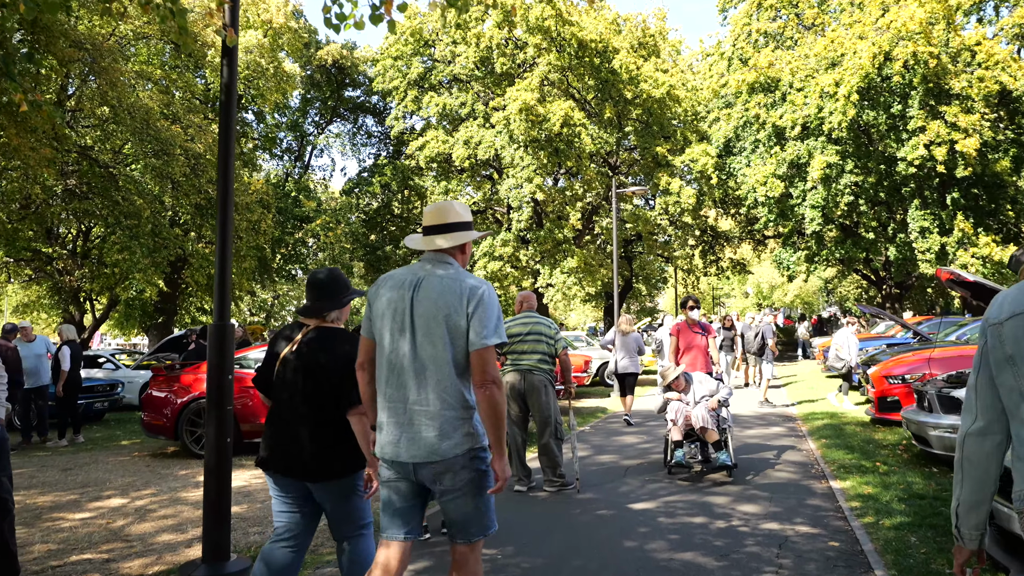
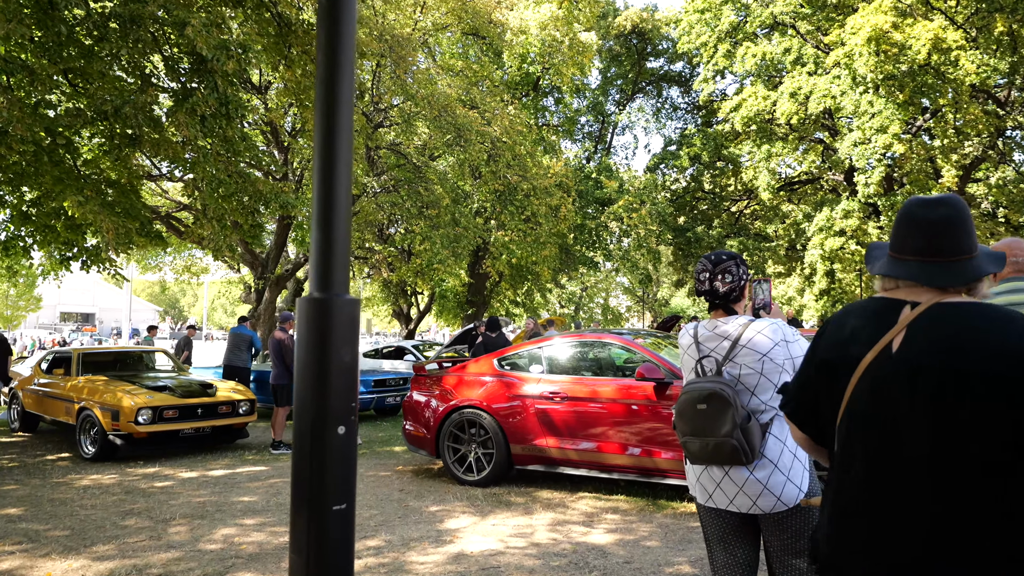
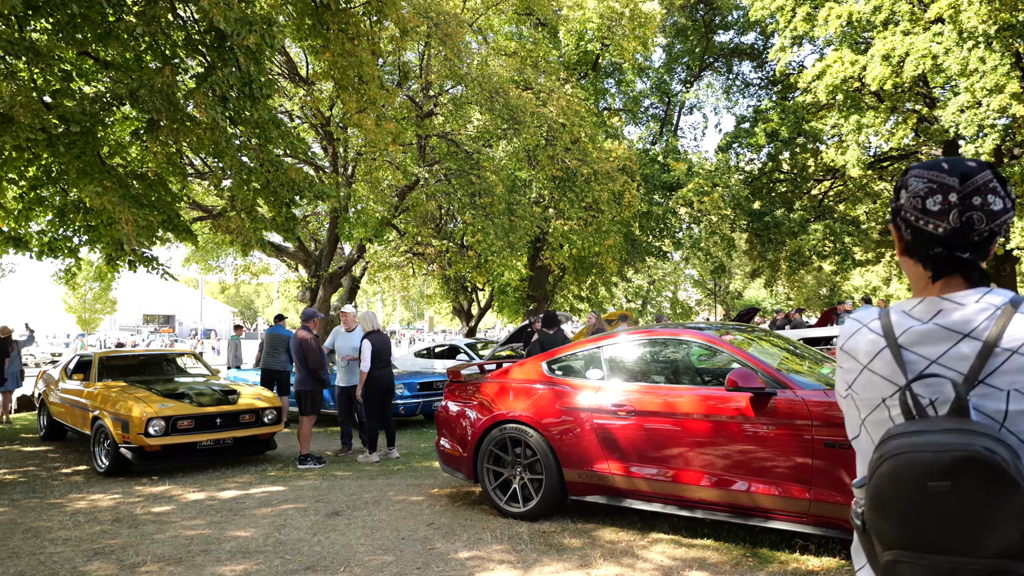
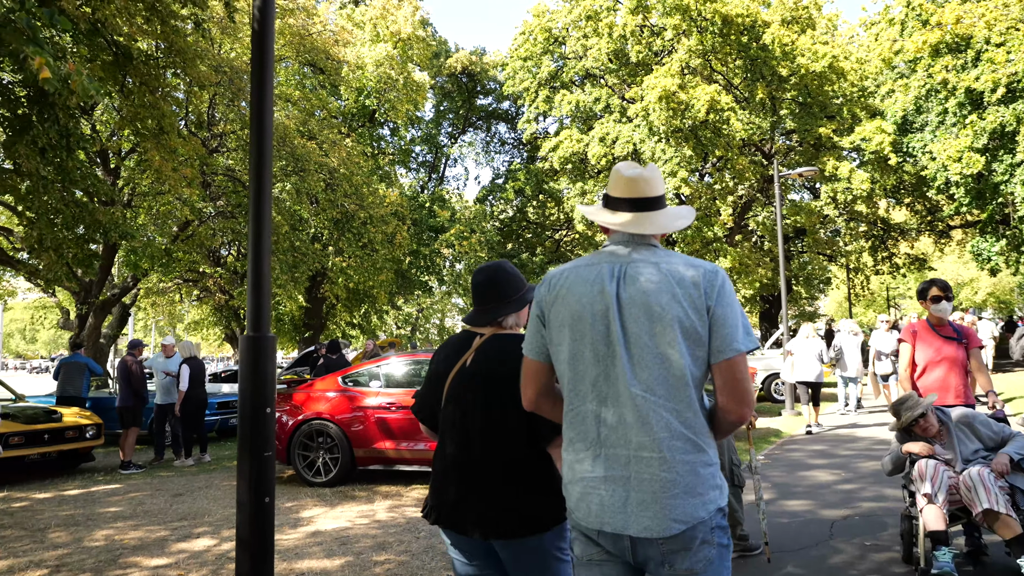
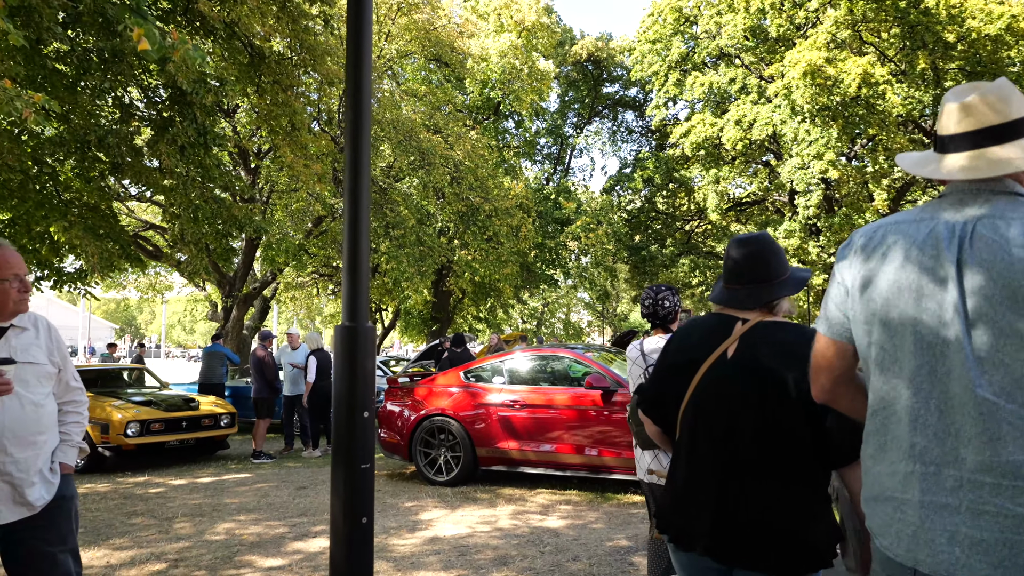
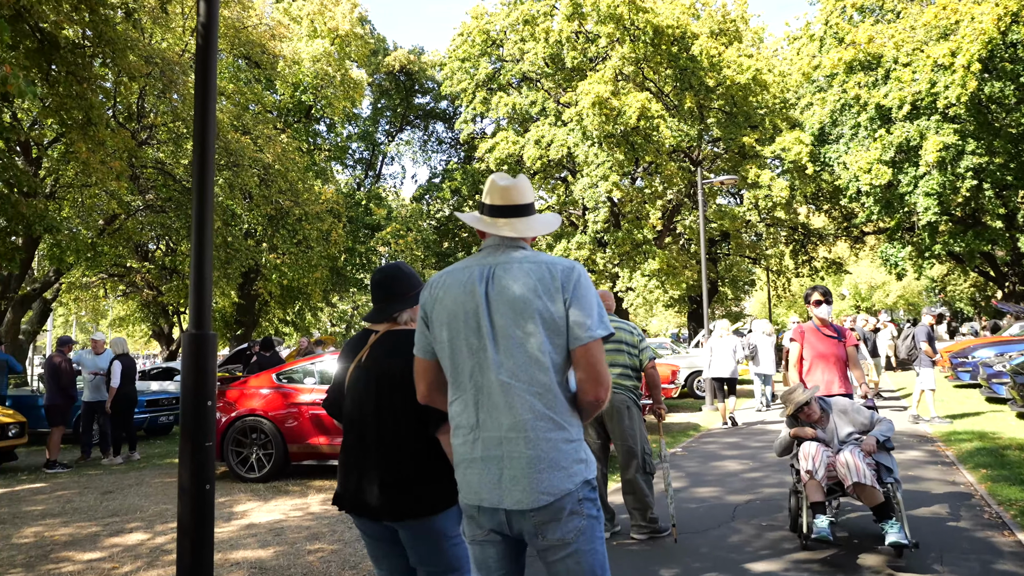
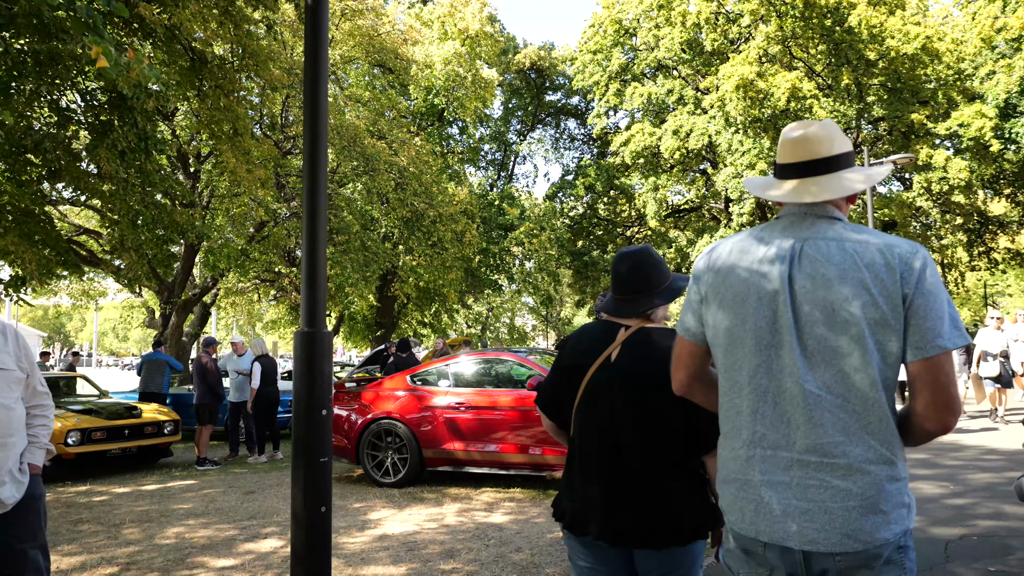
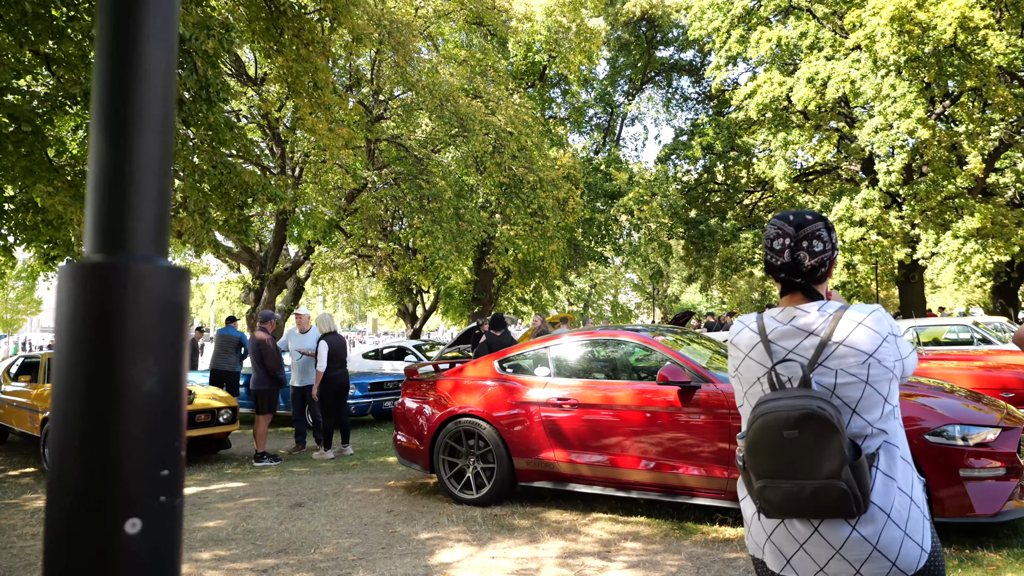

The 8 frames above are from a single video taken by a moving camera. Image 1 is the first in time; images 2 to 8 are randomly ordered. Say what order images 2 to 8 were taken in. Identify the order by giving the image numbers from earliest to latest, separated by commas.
6, 4, 7, 5, 2, 8, 3
